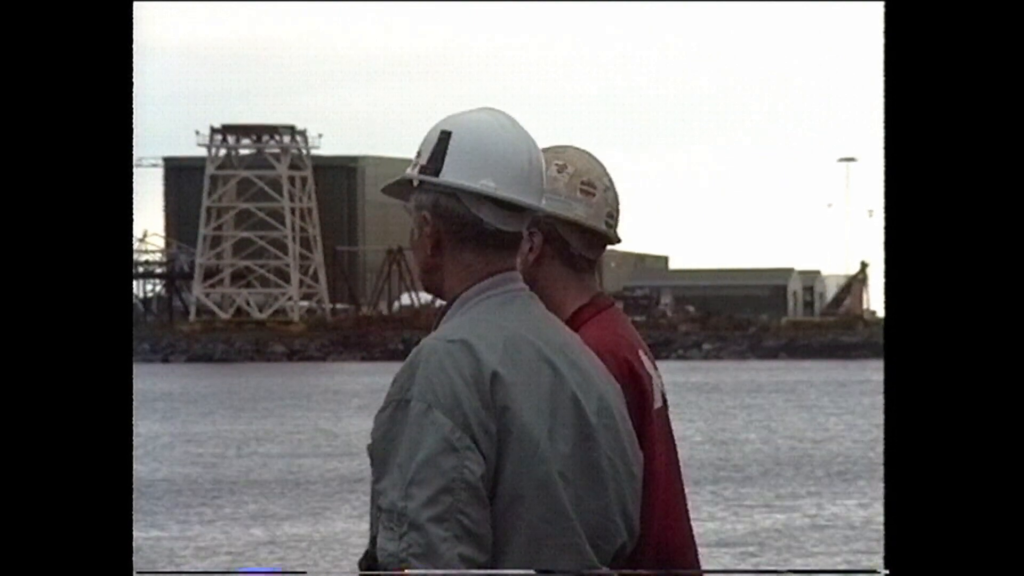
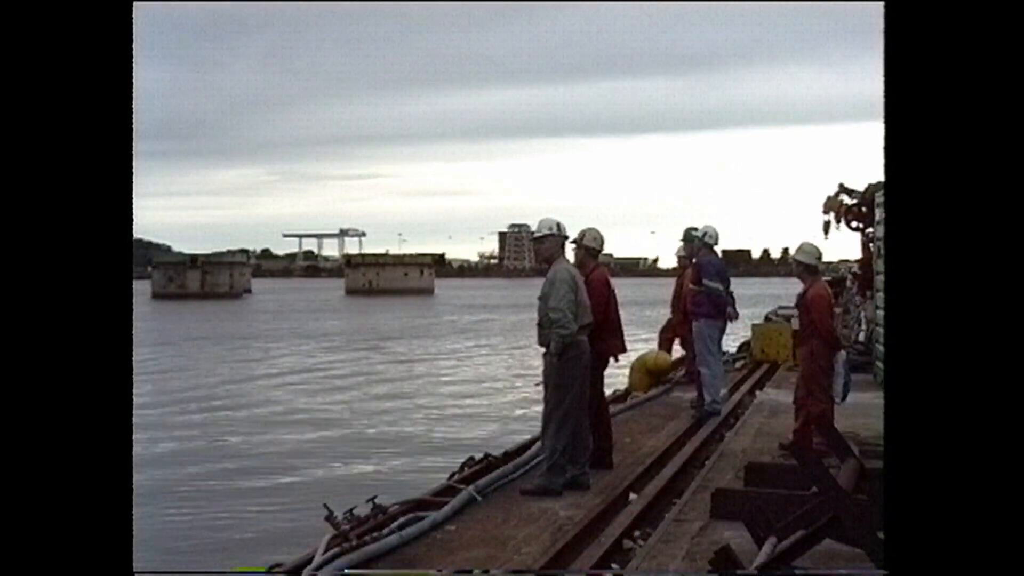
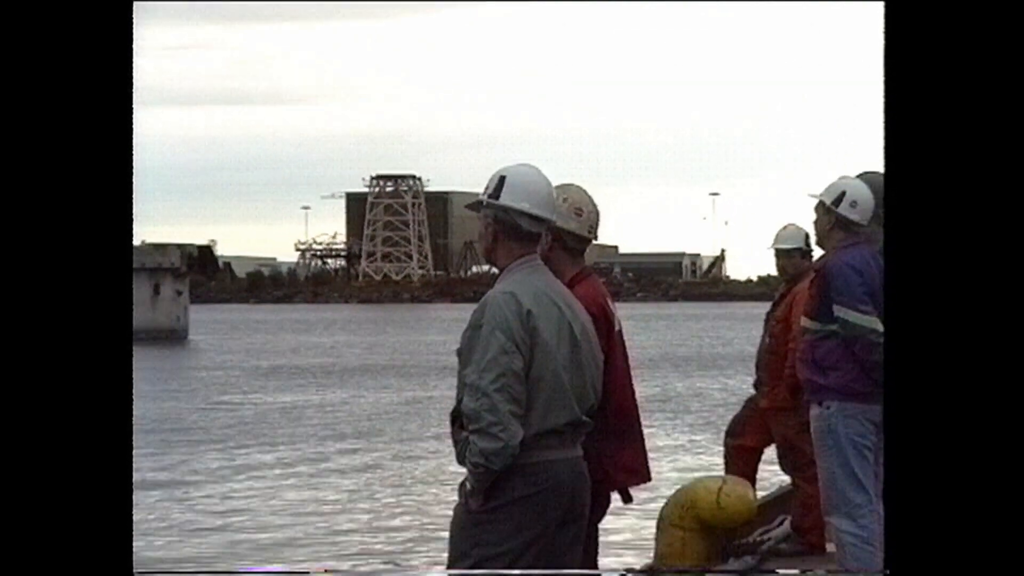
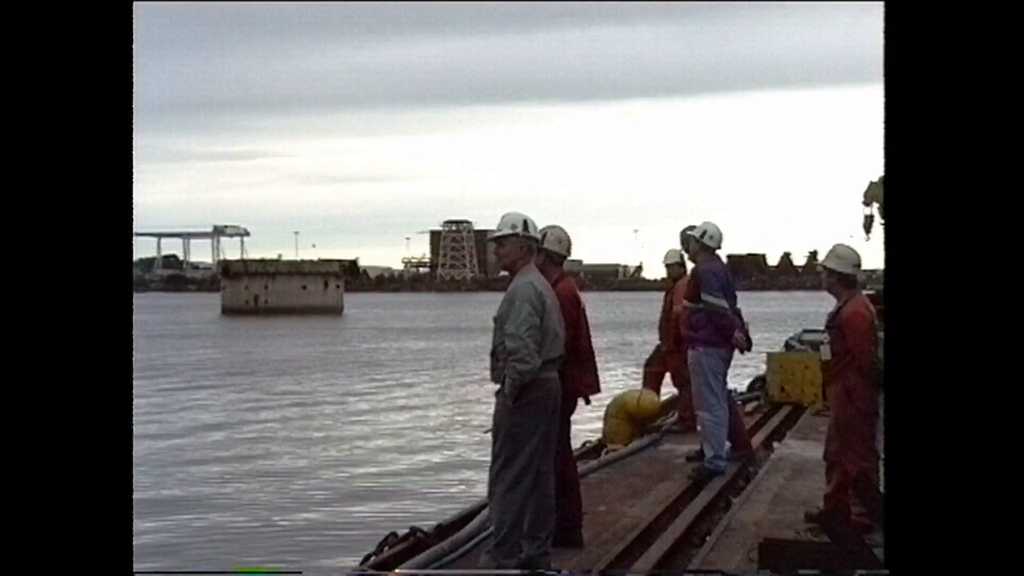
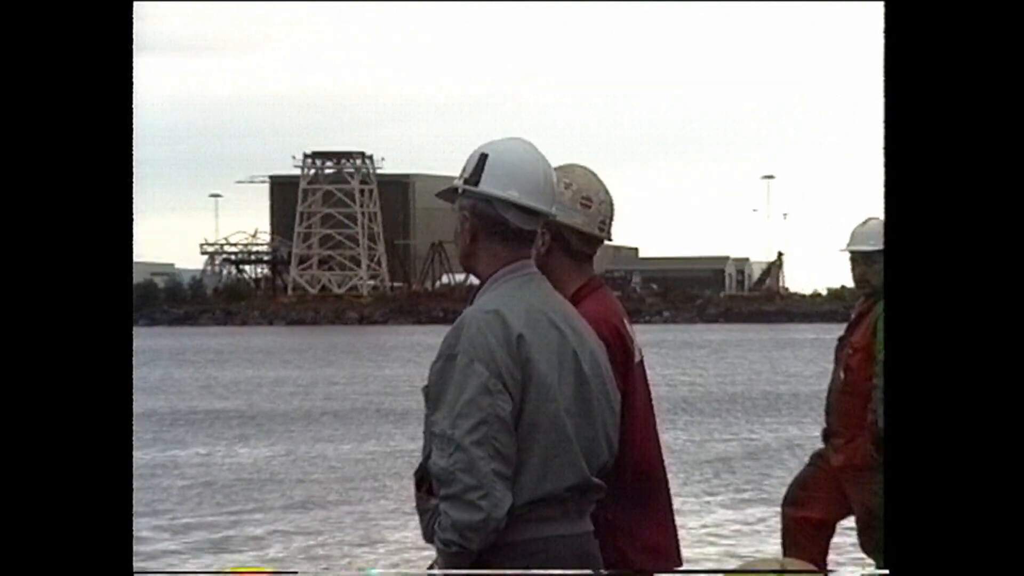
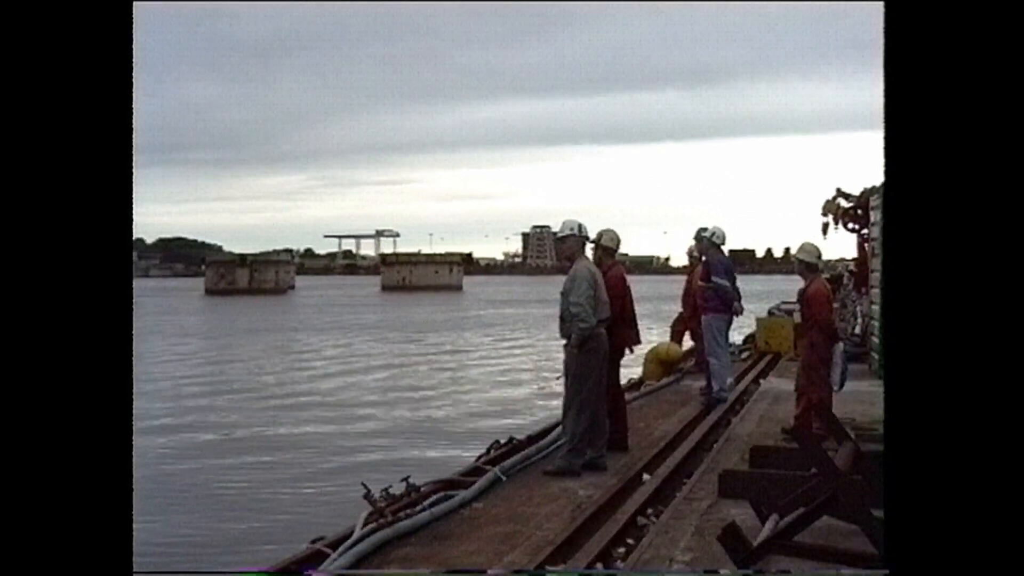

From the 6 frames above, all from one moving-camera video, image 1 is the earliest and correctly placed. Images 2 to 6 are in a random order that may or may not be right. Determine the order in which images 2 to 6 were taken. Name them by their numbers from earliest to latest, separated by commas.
5, 3, 4, 2, 6
